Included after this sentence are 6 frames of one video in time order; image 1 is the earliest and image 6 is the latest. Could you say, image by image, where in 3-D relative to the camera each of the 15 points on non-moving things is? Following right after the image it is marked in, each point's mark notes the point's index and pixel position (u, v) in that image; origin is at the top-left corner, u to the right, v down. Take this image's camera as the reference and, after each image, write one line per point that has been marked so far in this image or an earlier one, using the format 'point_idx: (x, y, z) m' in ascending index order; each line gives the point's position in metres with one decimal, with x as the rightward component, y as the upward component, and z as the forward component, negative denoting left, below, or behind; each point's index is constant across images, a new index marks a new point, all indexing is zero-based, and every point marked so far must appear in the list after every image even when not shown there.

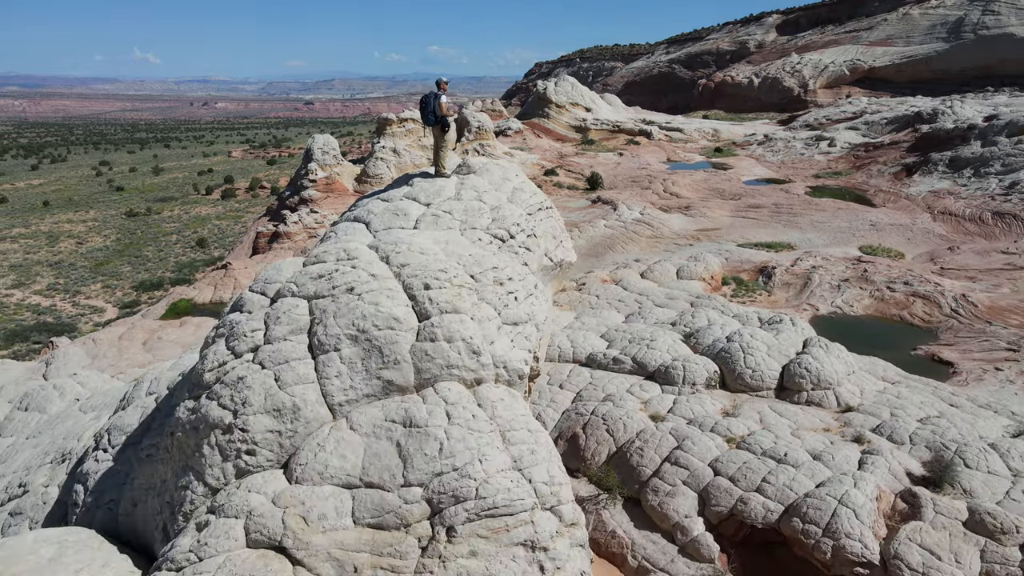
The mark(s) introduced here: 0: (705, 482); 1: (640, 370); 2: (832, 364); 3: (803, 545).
0: (+2.0, -2.0, +6.7) m
1: (+1.8, -1.1, +8.9) m
2: (+4.2, -1.0, +8.4) m
3: (+2.7, -2.4, +6.0) m
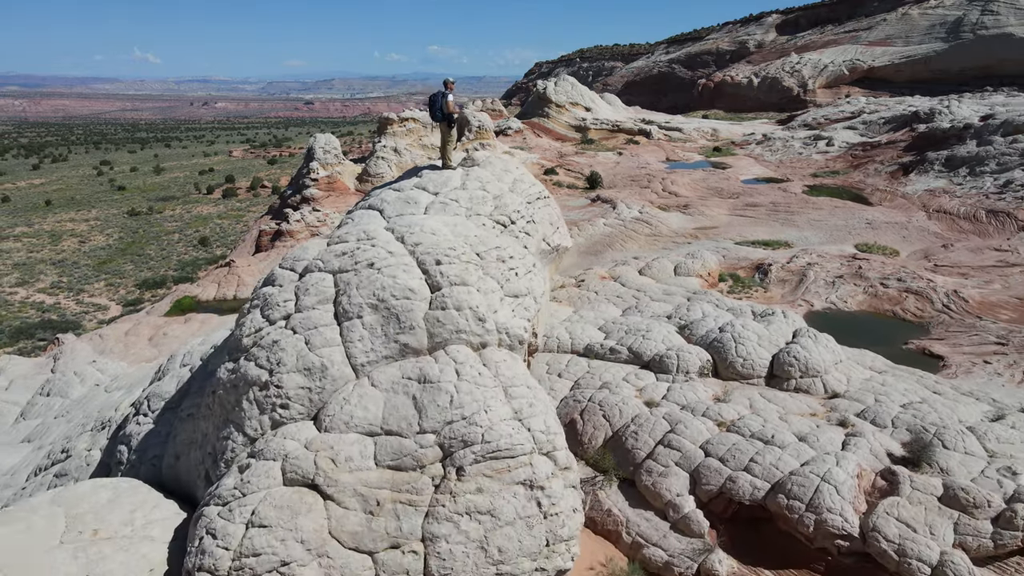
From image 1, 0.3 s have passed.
0: (+2.0, -1.9, +7.1) m
1: (+1.8, -1.0, +9.3) m
2: (+4.2, -0.9, +8.7) m
3: (+2.7, -2.3, +6.4) m
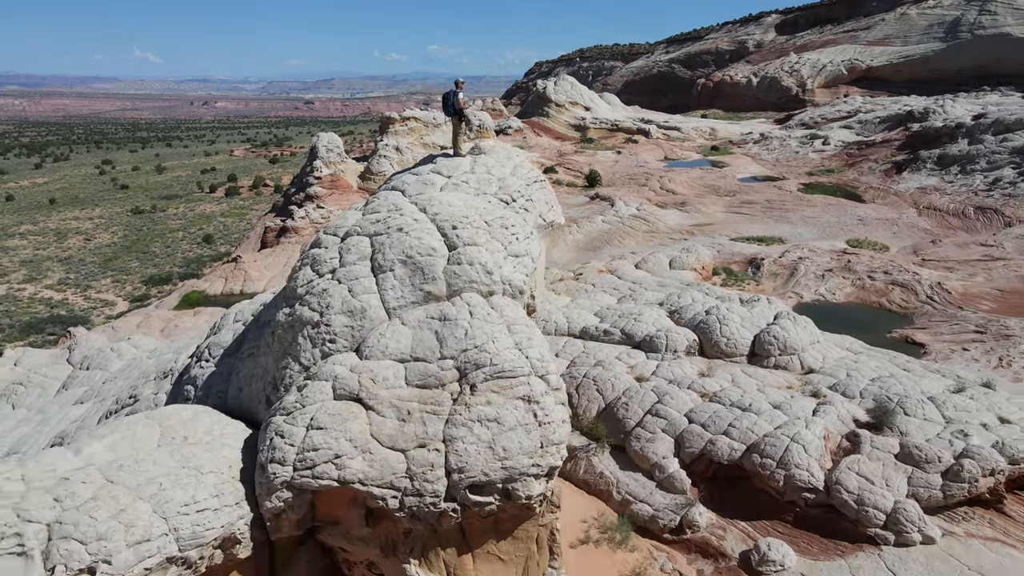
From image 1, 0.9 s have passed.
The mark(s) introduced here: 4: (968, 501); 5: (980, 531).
0: (+2.0, -1.7, +7.7) m
1: (+1.8, -0.8, +10.0) m
2: (+4.2, -0.7, +9.4) m
3: (+2.7, -2.1, +7.1) m
4: (+4.7, -2.2, +6.6) m
5: (+4.7, -2.4, +6.5) m
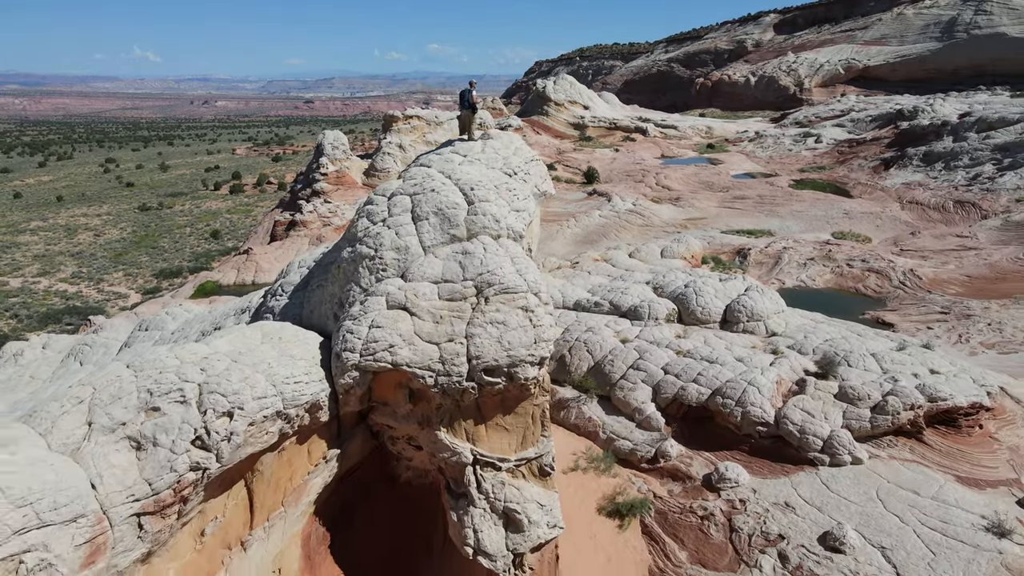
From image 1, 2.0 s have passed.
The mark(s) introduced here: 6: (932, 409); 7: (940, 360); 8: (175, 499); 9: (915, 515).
0: (+2.0, -1.3, +9.1) m
1: (+1.8, -0.4, +11.3) m
2: (+4.2, -0.2, +10.7) m
3: (+2.7, -1.6, +8.4) m
4: (+4.7, -1.8, +8.0) m
5: (+4.7, -2.0, +7.8) m
6: (+5.3, -1.5, +8.1) m
7: (+6.2, -1.1, +9.4) m
8: (-2.1, -1.3, +3.9) m
9: (+4.3, -2.4, +6.9) m
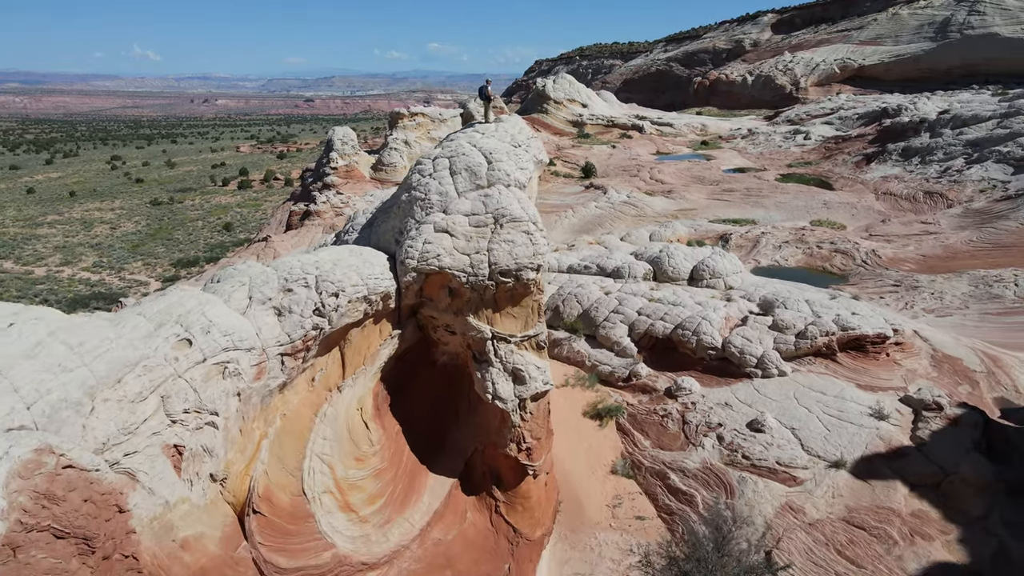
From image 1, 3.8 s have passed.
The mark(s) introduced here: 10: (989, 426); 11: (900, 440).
0: (+2.1, -0.5, +11.3) m
1: (+1.9, +0.3, +13.5) m
2: (+4.3, +0.5, +13.0) m
3: (+2.8, -0.9, +10.6) m
4: (+4.8, -1.0, +10.2) m
5: (+4.8, -1.3, +10.0) m
6: (+5.3, -0.8, +10.3) m
7: (+6.3, -0.3, +11.6) m
8: (-2.0, -0.6, +6.2) m
9: (+4.3, -1.7, +9.1) m
10: (+6.2, -1.8, +8.4) m
11: (+5.1, -2.0, +8.4) m
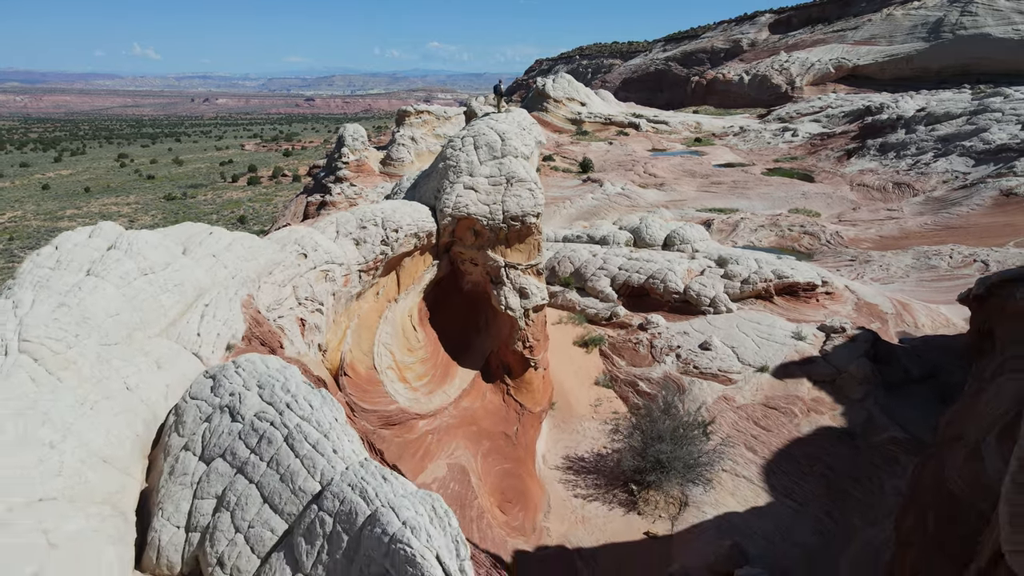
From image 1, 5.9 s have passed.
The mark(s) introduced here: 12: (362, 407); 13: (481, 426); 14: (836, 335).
0: (+2.2, +0.3, +14.0) m
1: (+2.0, +1.2, +16.2) m
2: (+4.4, +1.4, +15.7) m
3: (+2.9, 0.0, +13.3) m
4: (+4.9, -0.2, +12.9) m
5: (+4.9, -0.4, +12.7) m
6: (+5.4, +0.1, +13.0) m
7: (+6.4, +0.5, +14.3) m
8: (-1.9, +0.3, +8.9) m
9: (+4.5, -0.8, +11.8) m
10: (+6.3, -0.9, +11.1) m
11: (+5.2, -1.1, +11.1) m
12: (-1.9, -1.5, +8.1) m
13: (-0.4, -2.0, +9.3) m
14: (+5.7, -0.8, +11.3) m
